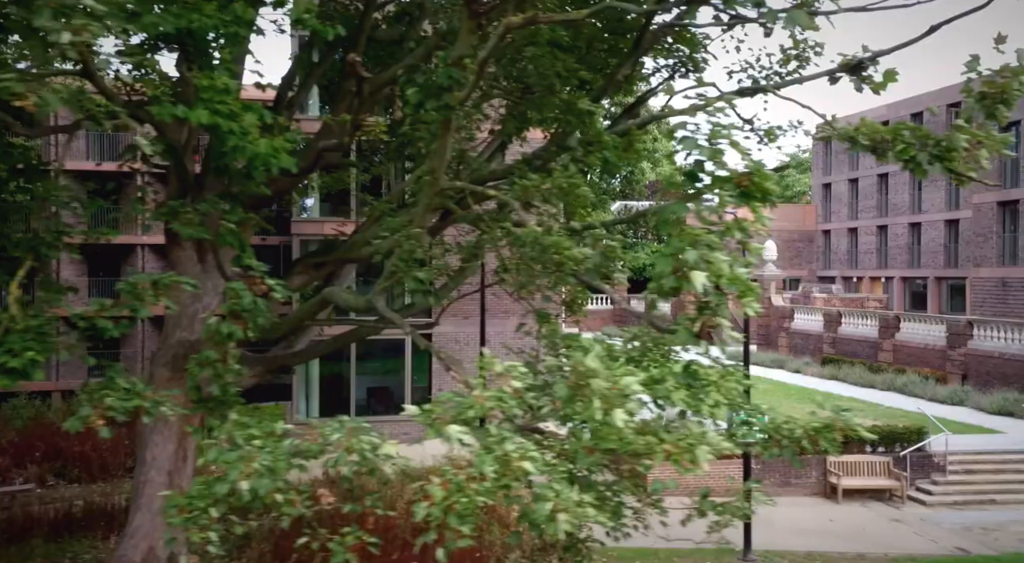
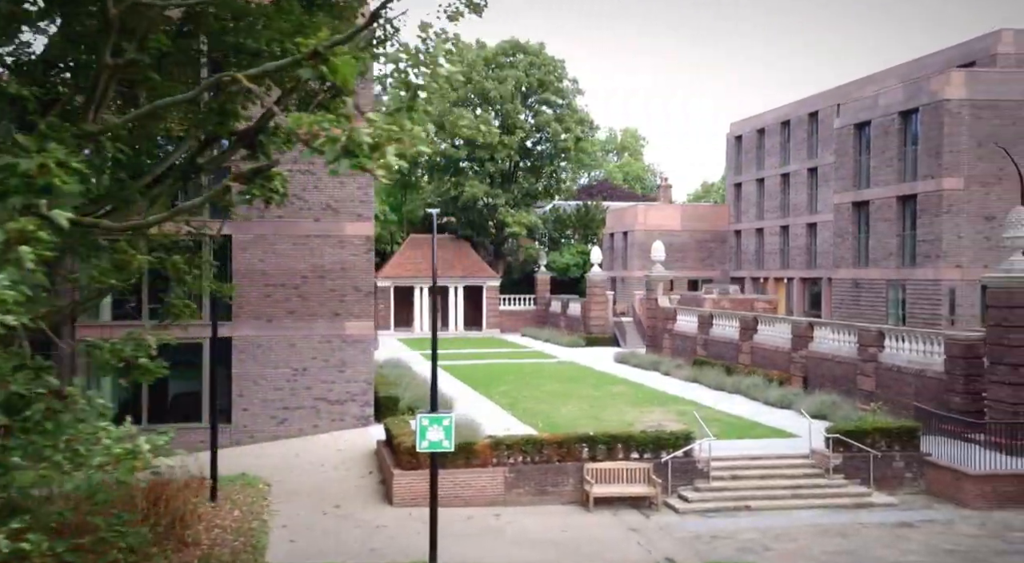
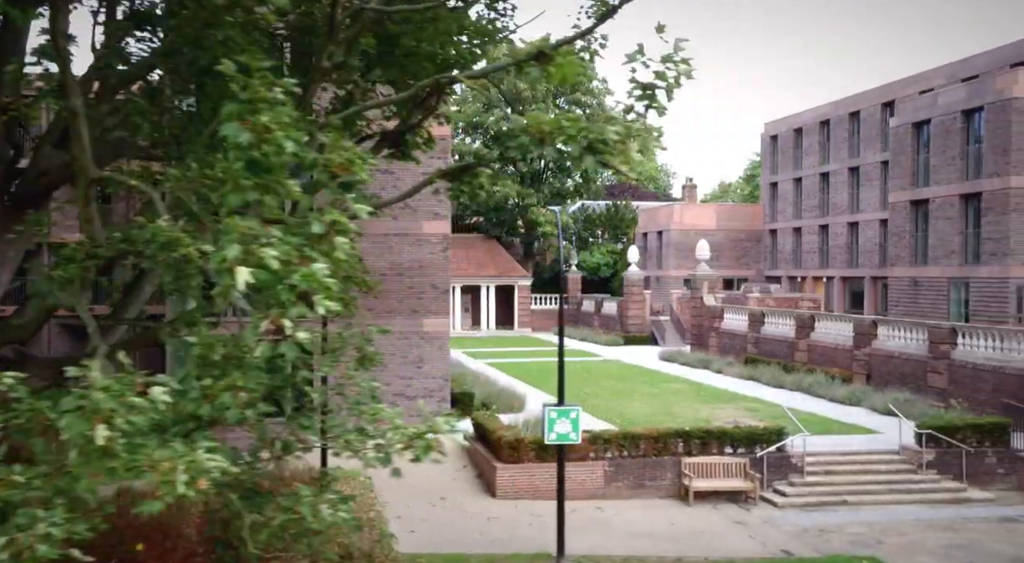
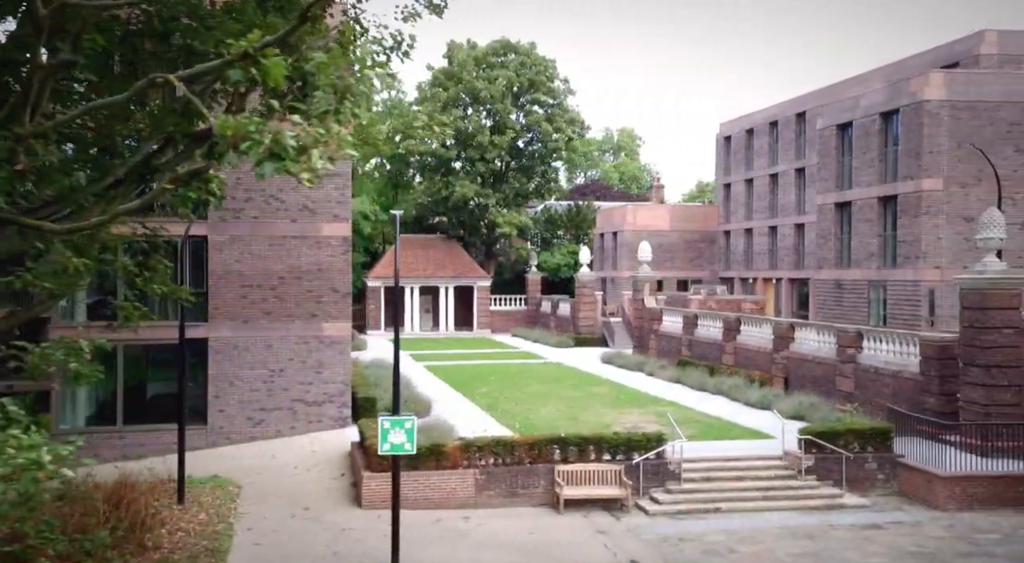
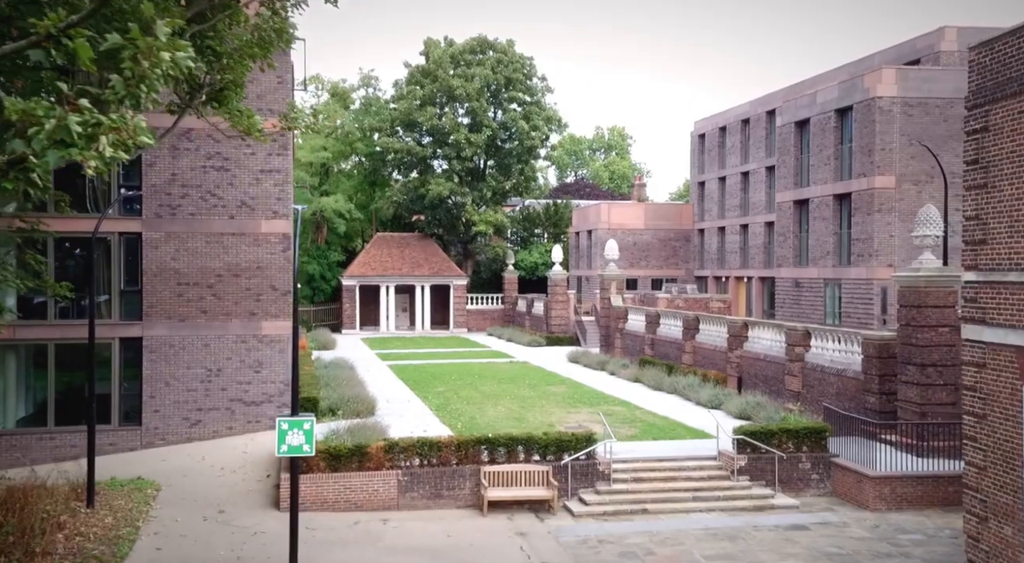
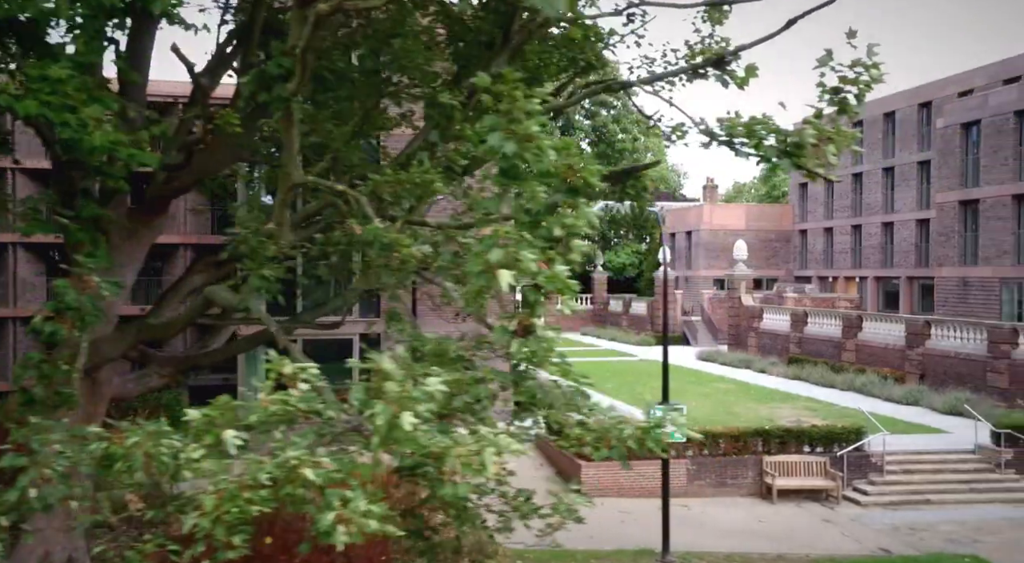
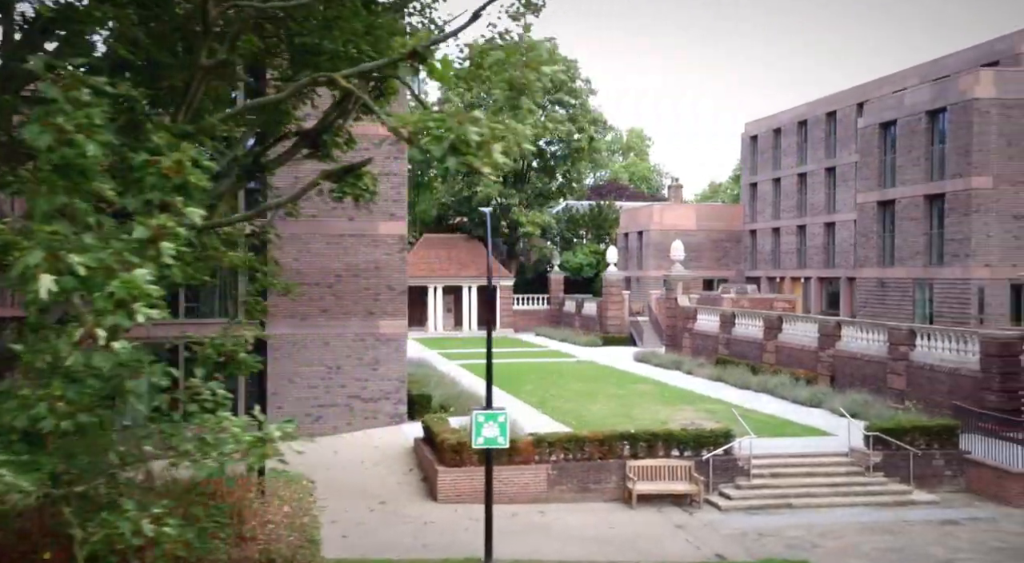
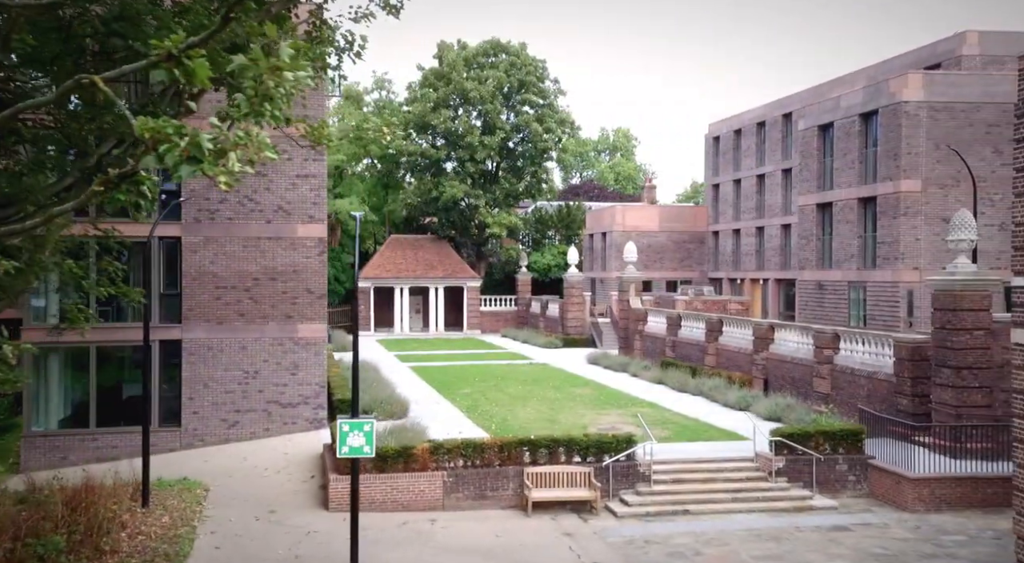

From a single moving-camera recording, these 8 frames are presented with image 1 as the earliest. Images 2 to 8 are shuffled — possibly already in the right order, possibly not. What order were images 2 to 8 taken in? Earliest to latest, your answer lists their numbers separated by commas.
6, 3, 7, 2, 4, 8, 5
